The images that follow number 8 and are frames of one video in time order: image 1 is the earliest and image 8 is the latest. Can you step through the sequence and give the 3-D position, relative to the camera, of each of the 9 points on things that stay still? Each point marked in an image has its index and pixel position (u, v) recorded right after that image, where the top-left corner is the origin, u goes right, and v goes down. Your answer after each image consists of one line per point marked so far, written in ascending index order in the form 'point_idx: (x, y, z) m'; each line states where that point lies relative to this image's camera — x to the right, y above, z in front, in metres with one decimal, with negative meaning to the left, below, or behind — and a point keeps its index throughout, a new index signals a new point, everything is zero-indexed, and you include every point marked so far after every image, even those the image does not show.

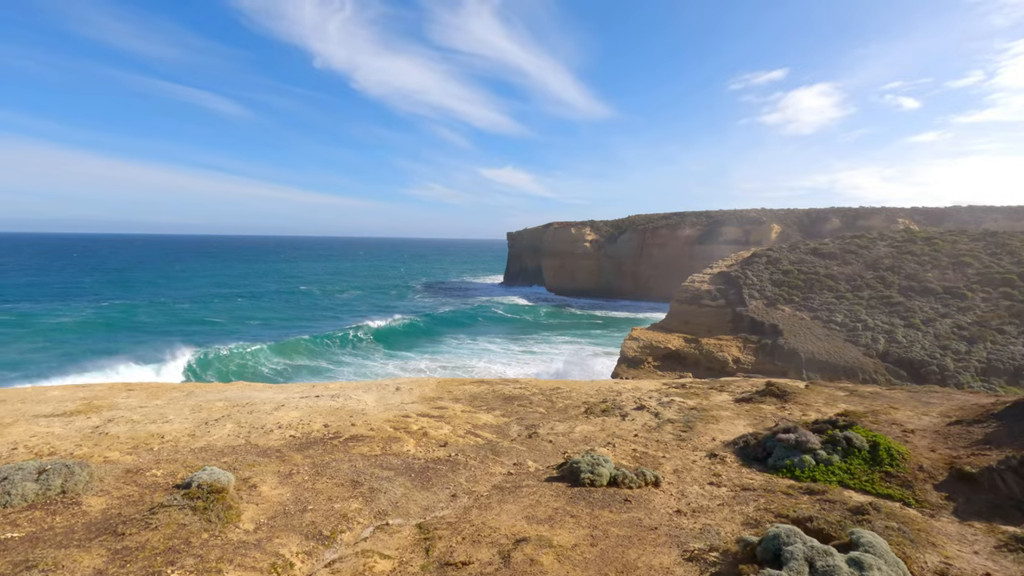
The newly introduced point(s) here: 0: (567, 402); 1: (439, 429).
0: (+1.3, -2.8, +12.9) m
1: (-1.2, -2.3, +8.7) m
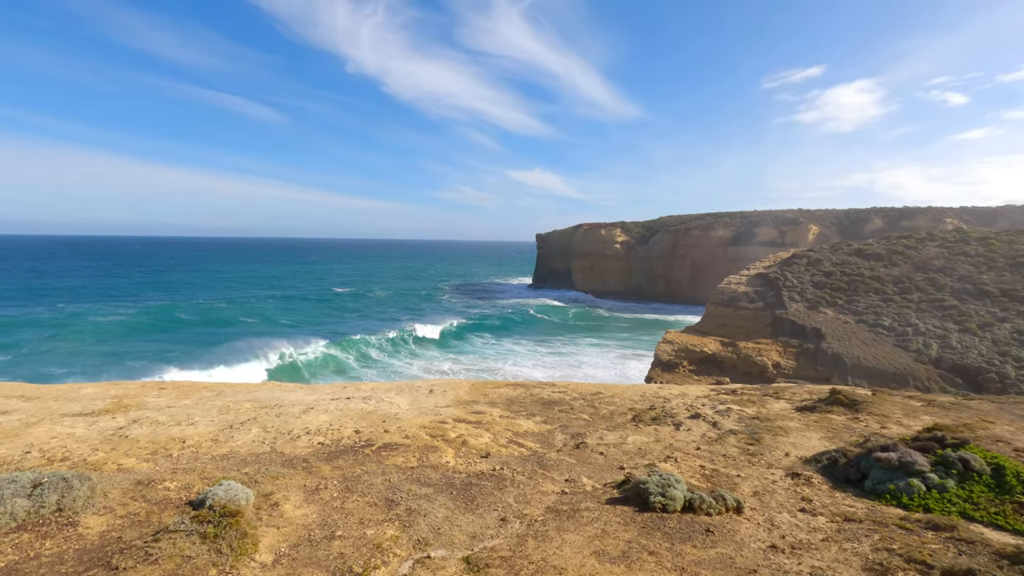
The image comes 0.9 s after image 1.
0: (+2.2, -2.7, +12.0) m
1: (-0.5, -2.2, +7.9) m
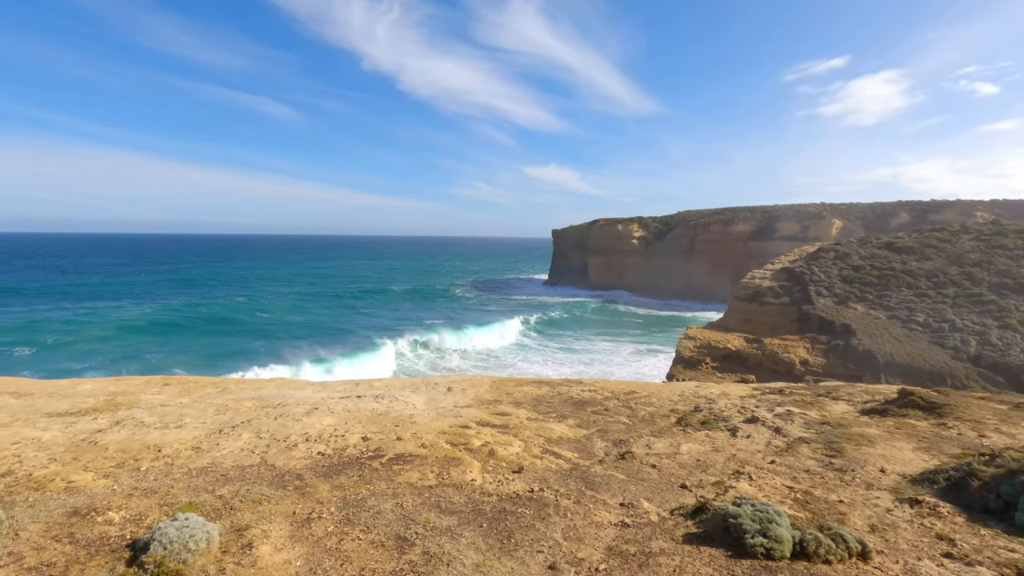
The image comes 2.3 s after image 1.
0: (+2.8, -2.5, +10.7) m
1: (-0.1, -2.0, +6.7) m
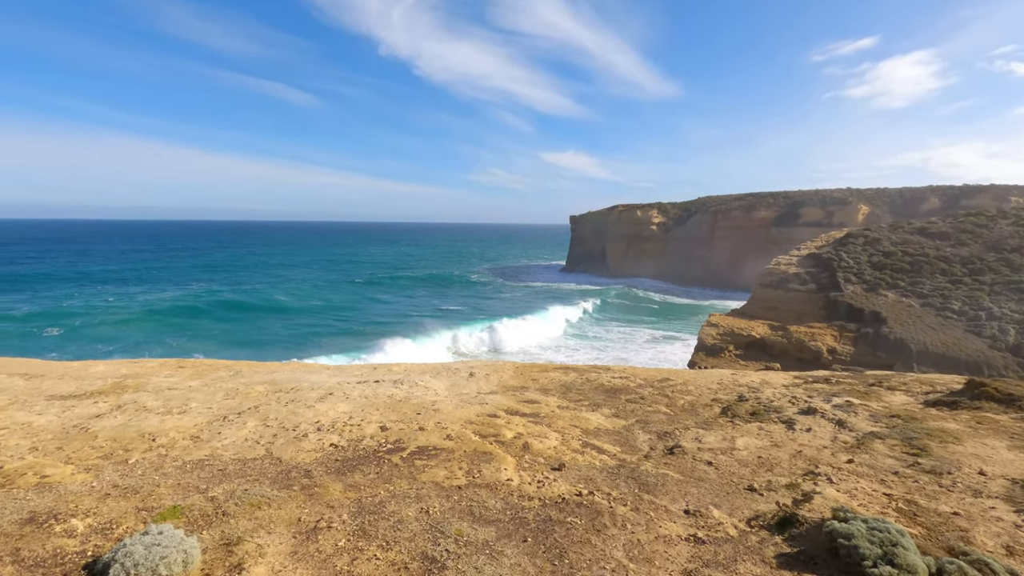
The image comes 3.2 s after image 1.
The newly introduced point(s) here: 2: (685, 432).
0: (+3.3, -2.1, +9.9) m
1: (+0.3, -1.7, +6.0) m
2: (+2.3, -2.0, +7.3) m
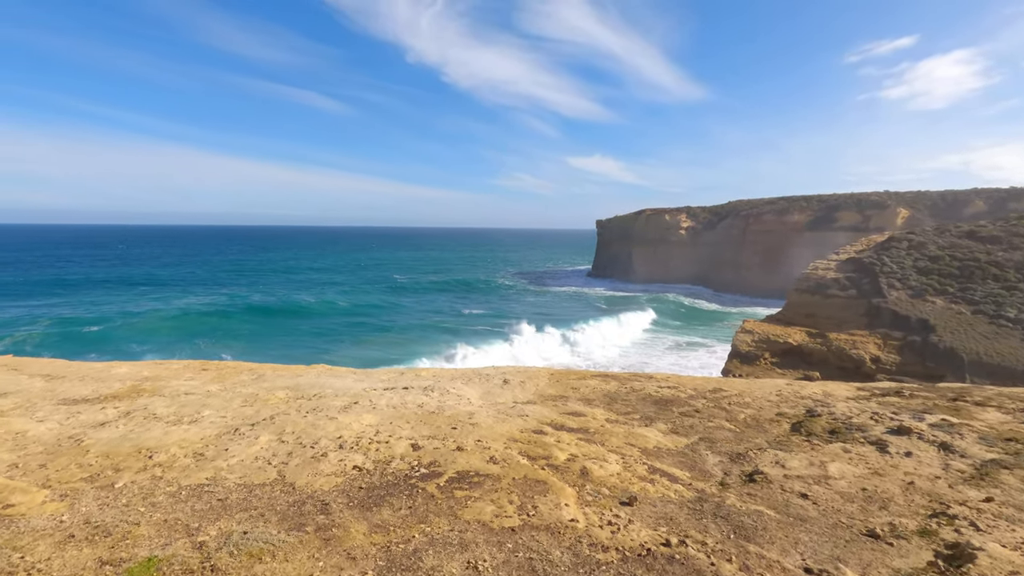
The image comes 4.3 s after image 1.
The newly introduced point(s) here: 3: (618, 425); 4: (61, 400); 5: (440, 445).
0: (+4.0, -2.1, +8.8) m
1: (+0.8, -1.6, +5.1) m
2: (+2.9, -2.0, +6.3) m
3: (+1.5, -1.9, +7.3) m
4: (-6.9, -1.7, +8.2) m
5: (-0.7, -1.5, +5.0) m
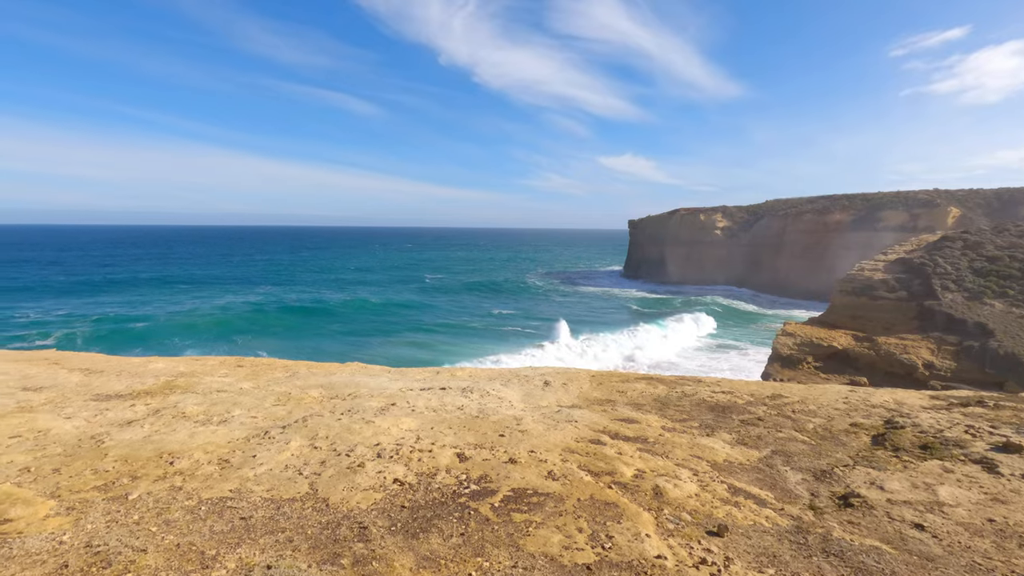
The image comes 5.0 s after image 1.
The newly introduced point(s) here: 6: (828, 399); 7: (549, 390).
0: (+4.7, -2.0, +8.0) m
1: (+1.3, -1.6, +4.4) m
2: (+3.4, -1.9, +5.5) m
3: (+2.1, -1.8, +6.7) m
4: (-6.2, -1.6, +7.9) m
5: (-0.2, -1.4, +4.4) m
6: (+6.1, -2.1, +10.2) m
7: (+0.7, -1.8, +9.6) m
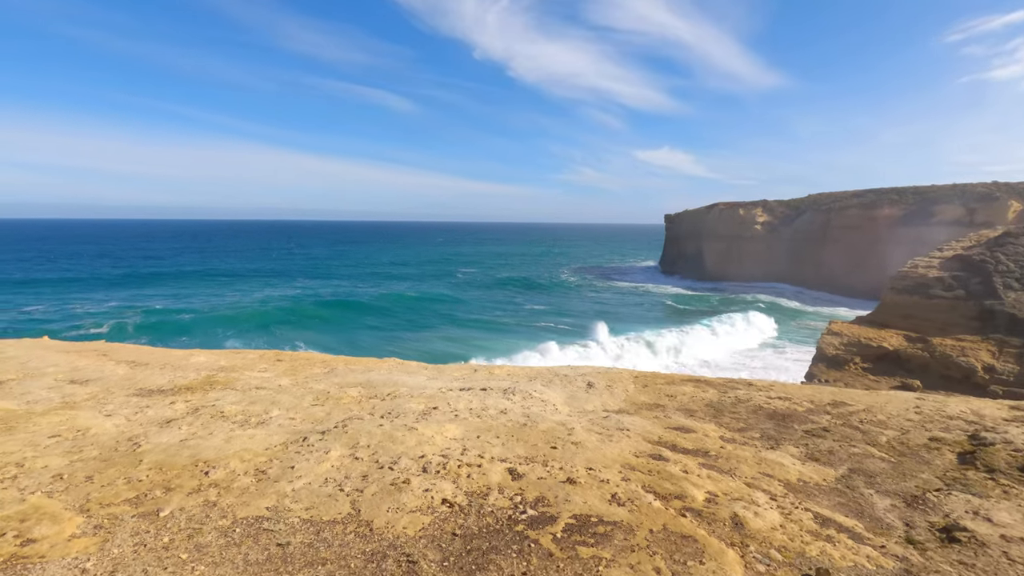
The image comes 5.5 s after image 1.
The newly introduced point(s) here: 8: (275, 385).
0: (+5.3, -2.0, +7.3) m
1: (+1.7, -1.6, +3.9) m
2: (+3.9, -1.9, +4.9) m
3: (+2.6, -1.8, +6.1) m
4: (-5.6, -1.5, +7.9) m
5: (+0.3, -1.4, +4.0) m
6: (+6.8, -2.1, +9.4) m
7: (+1.4, -1.8, +9.2) m
8: (-3.7, -1.5, +8.3) m
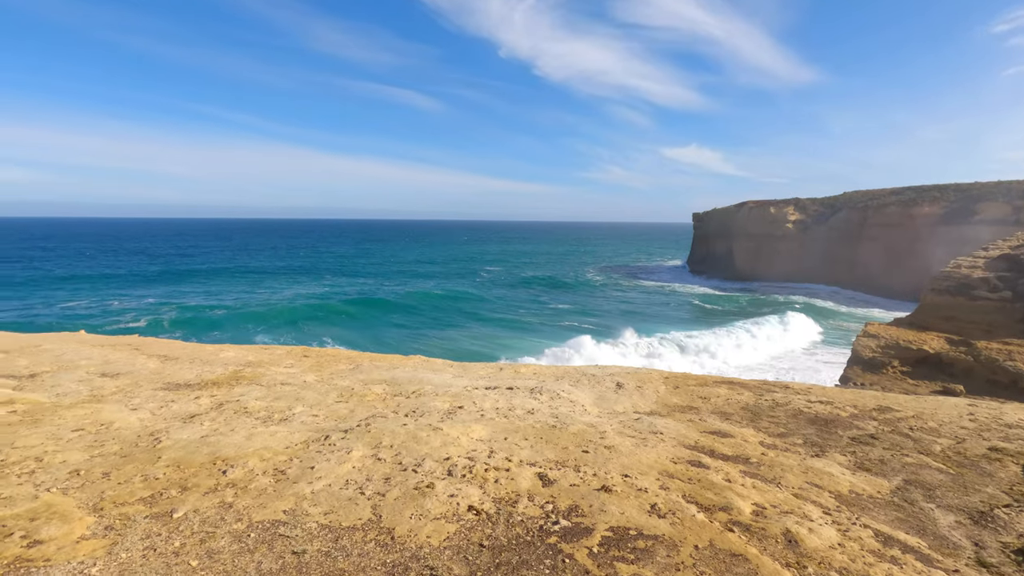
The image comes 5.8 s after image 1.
0: (+5.7, -2.0, +6.8) m
1: (+2.0, -1.5, +3.6) m
2: (+4.2, -1.9, +4.5) m
3: (+2.9, -1.8, +5.8) m
4: (-5.2, -1.4, +7.9) m
5: (+0.5, -1.3, +3.7) m
6: (+7.3, -2.1, +8.8) m
7: (+1.9, -1.8, +8.9) m
8: (-3.3, -1.4, +8.2) m
